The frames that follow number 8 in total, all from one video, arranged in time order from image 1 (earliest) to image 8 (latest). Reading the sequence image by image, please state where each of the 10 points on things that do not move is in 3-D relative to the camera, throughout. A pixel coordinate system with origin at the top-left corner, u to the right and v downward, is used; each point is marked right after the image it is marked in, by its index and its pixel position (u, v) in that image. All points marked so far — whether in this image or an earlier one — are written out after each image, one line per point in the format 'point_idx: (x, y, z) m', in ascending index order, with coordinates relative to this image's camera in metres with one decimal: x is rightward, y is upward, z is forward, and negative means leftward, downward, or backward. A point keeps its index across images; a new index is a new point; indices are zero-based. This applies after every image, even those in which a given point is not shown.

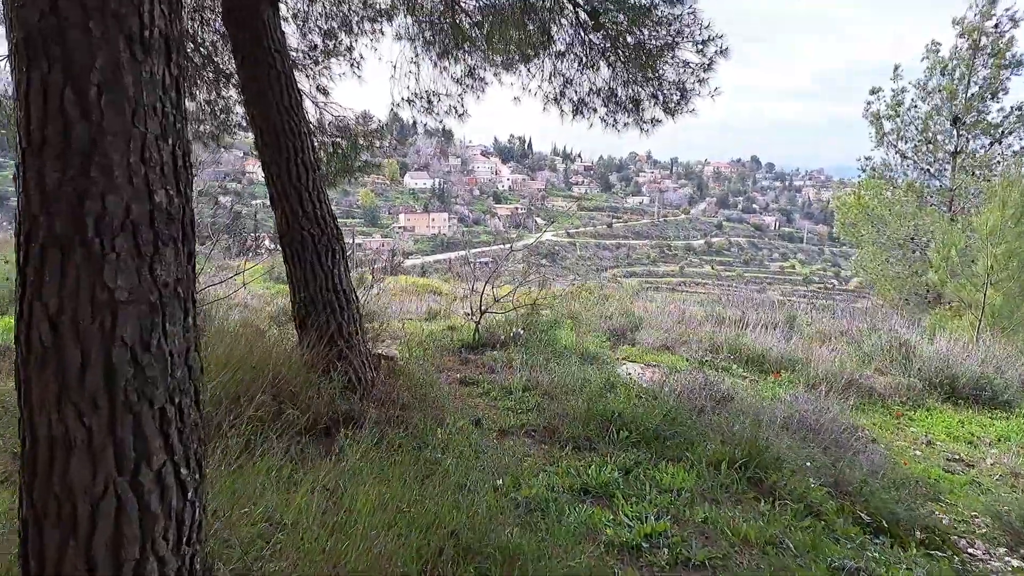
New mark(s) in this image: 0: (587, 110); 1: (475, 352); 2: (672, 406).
0: (+0.5, +1.2, +4.2) m
1: (-0.3, -0.5, +4.5) m
2: (+0.9, -0.7, +3.3) m
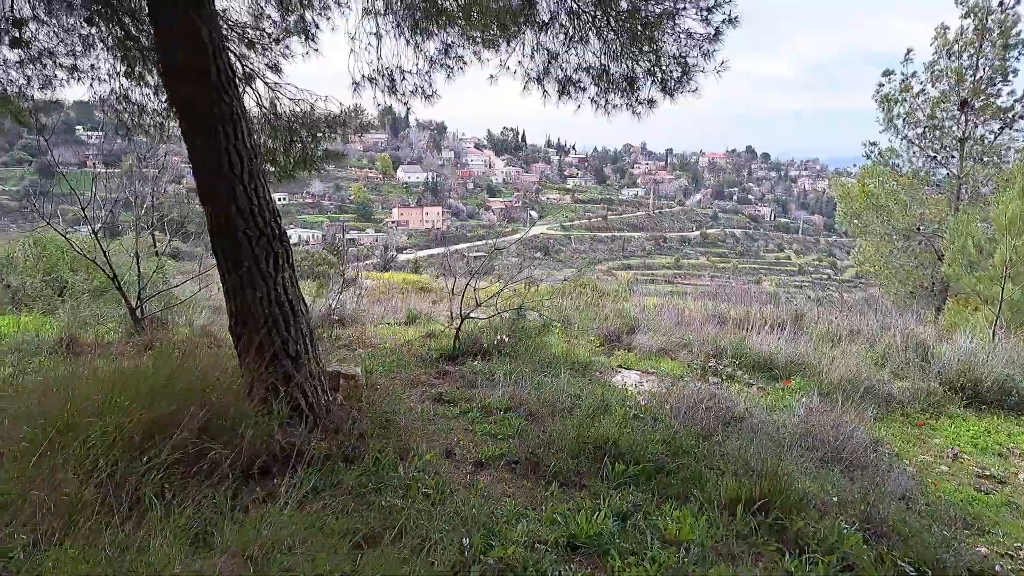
0: (+0.4, +1.2, +3.7) m
1: (-0.4, -0.5, +4.1) m
2: (+0.8, -0.7, +2.8) m
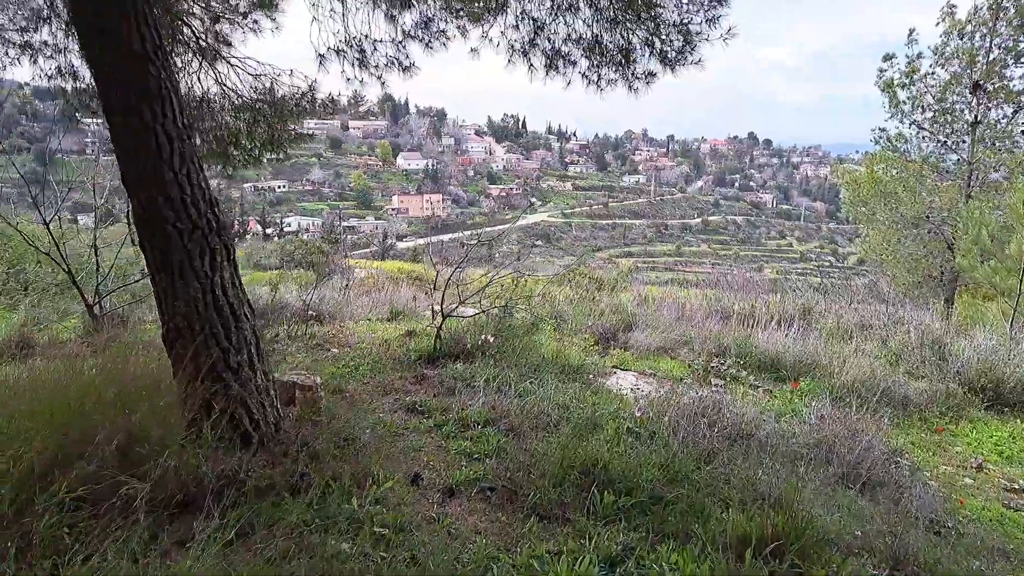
0: (+0.3, +1.2, +3.3) m
1: (-0.5, -0.5, +3.7) m
2: (+0.7, -0.7, +2.5) m
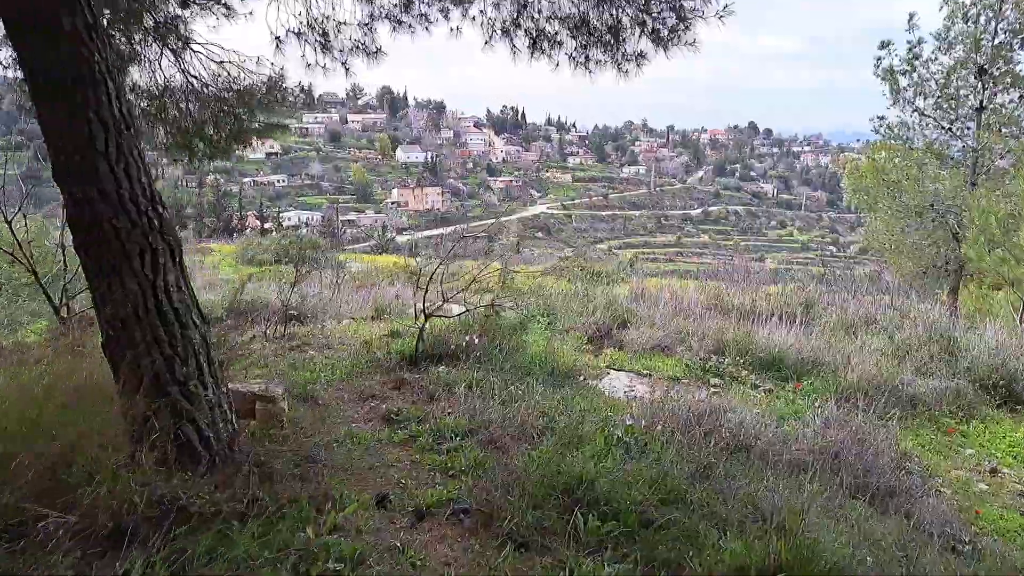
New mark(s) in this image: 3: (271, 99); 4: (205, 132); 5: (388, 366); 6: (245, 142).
0: (+0.2, +1.2, +3.1) m
1: (-0.6, -0.5, +3.5) m
2: (+0.6, -0.7, +2.3) m
3: (-1.4, +1.1, +3.6) m
4: (-1.8, +0.9, +3.5) m
5: (-0.7, -0.5, +3.6) m
6: (-1.6, +0.9, +3.7) m
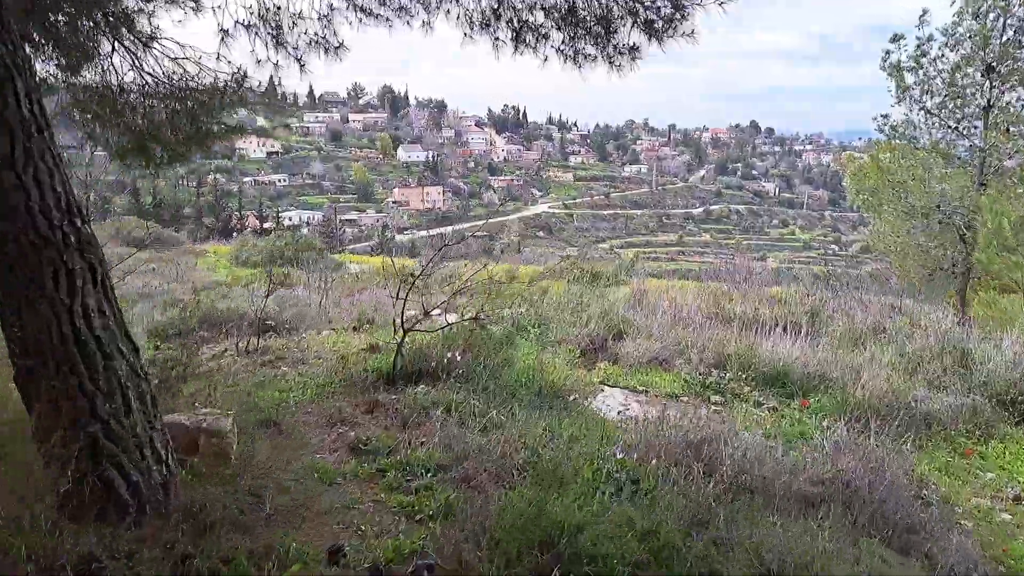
0: (+0.1, +1.2, +2.8) m
1: (-0.7, -0.6, +3.3) m
2: (+0.5, -0.7, +2.0) m
3: (-1.5, +1.1, +3.4) m
4: (-1.9, +0.8, +3.3) m
5: (-0.8, -0.5, +3.3) m
6: (-1.7, +0.8, +3.5) m
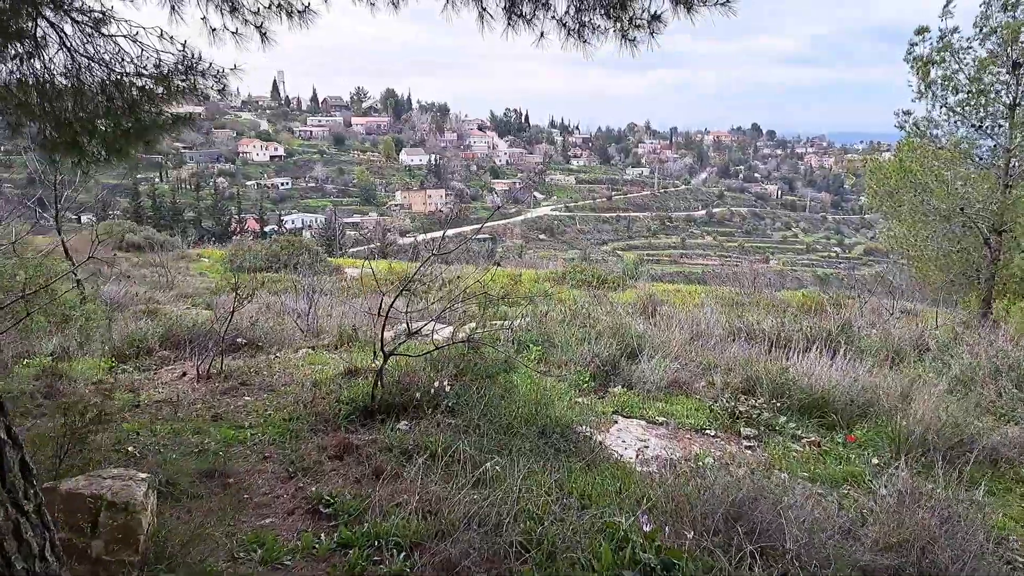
0: (+0.1, +1.1, +2.3) m
1: (-0.7, -0.6, +2.8) m
2: (+0.5, -0.8, +1.5) m
3: (-1.5, +1.0, +2.9) m
4: (-1.9, +0.8, +2.8) m
5: (-0.8, -0.6, +2.8) m
6: (-1.7, +0.7, +3.0) m
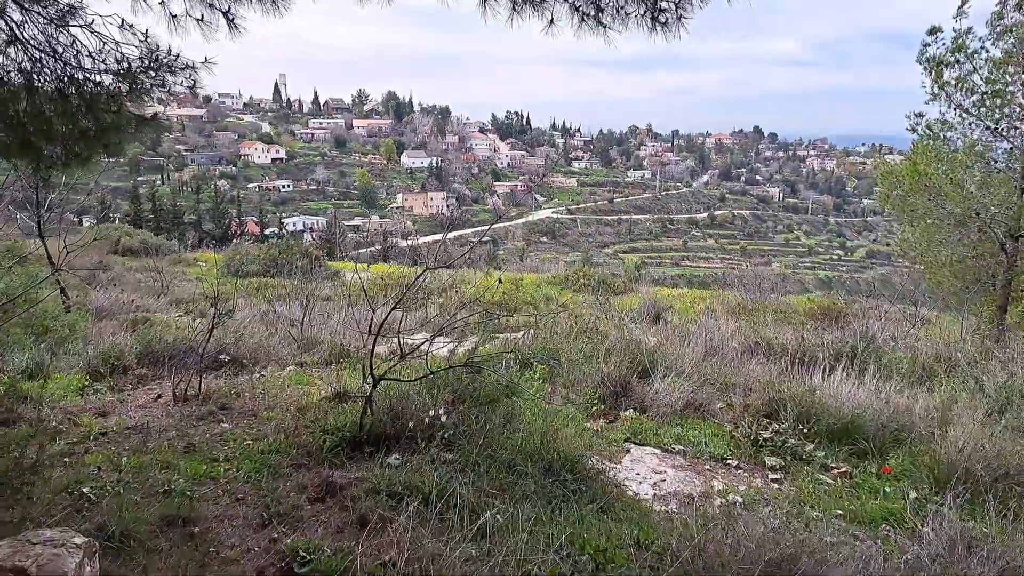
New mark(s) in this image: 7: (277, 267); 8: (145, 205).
0: (+0.1, +1.0, +2.0) m
1: (-0.6, -0.7, +2.5) m
2: (+0.5, -0.9, +1.2) m
3: (-1.5, +0.9, +2.6) m
4: (-1.9, +0.7, +2.5) m
5: (-0.8, -0.7, +2.5) m
6: (-1.7, +0.7, +2.7) m
7: (-4.3, +0.4, +11.0) m
8: (-11.0, +2.5, +18.1) m
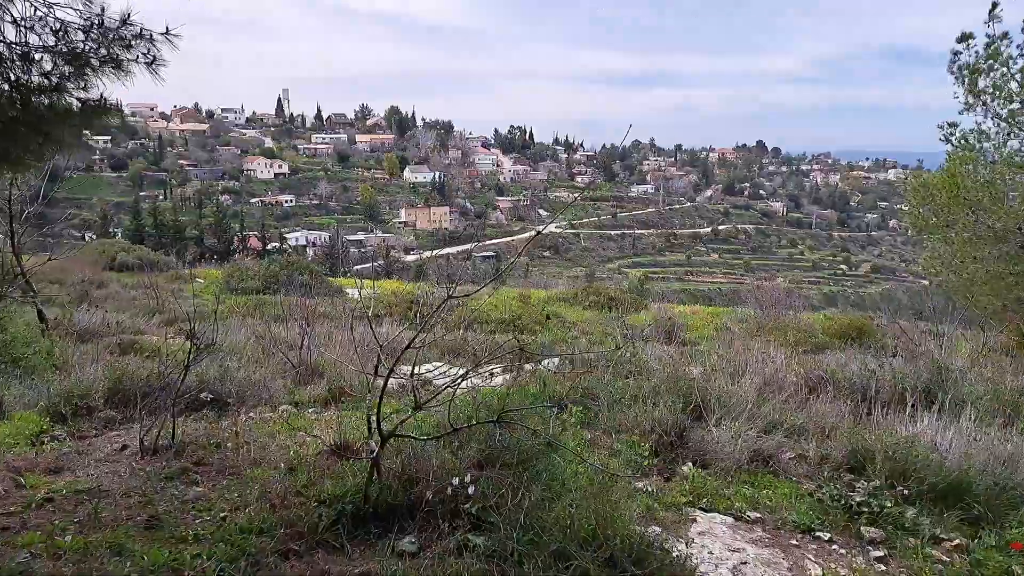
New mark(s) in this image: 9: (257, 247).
0: (+0.3, +0.9, +1.5) m
1: (-0.5, -0.8, +1.9) m
2: (+0.7, -1.0, +0.7) m
3: (-1.4, +0.8, +2.1) m
4: (-1.7, +0.6, +2.0) m
5: (-0.7, -0.8, +2.0) m
6: (-1.6, +0.5, +2.2) m
7: (-4.1, +0.1, +10.5) m
8: (-10.8, +2.0, +17.6) m
9: (-7.8, +1.3, +18.6) m
